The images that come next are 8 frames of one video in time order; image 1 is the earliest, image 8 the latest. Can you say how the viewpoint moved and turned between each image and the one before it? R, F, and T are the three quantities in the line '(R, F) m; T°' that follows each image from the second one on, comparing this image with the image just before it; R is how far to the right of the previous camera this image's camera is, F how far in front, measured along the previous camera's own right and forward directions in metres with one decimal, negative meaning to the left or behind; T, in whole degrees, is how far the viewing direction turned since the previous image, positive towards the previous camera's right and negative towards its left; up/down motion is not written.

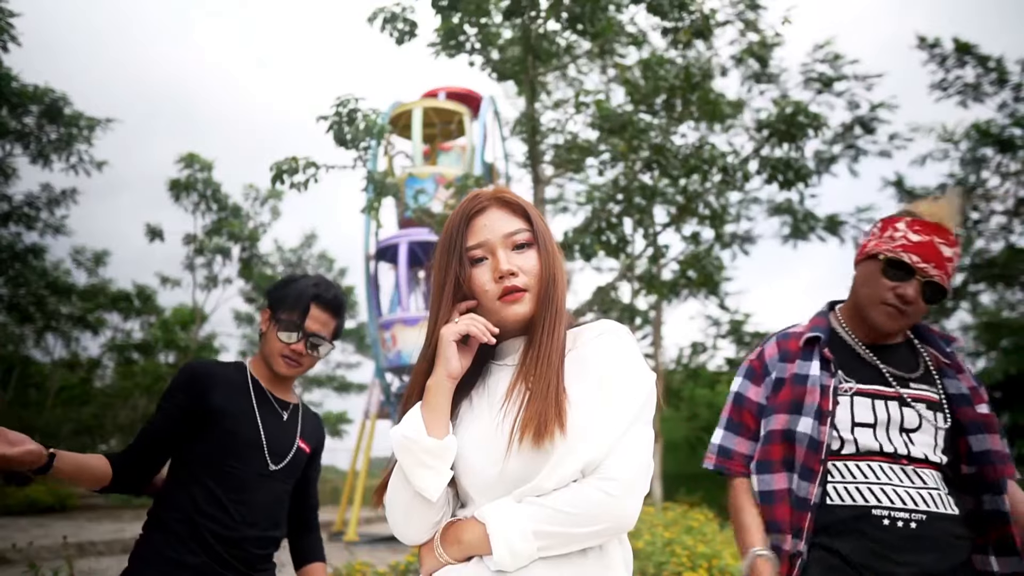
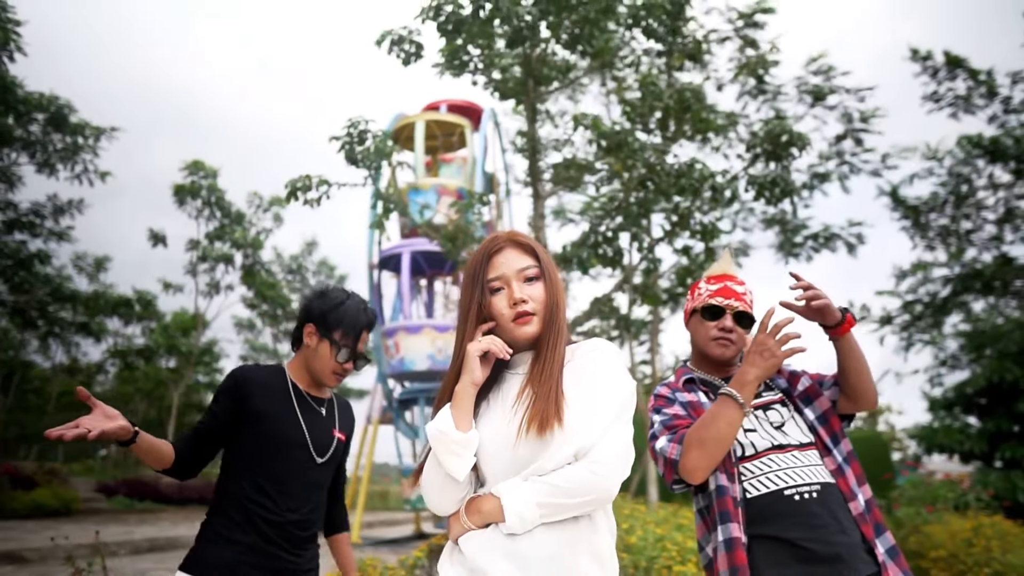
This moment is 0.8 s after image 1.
(0.0, -0.1) m; 0°
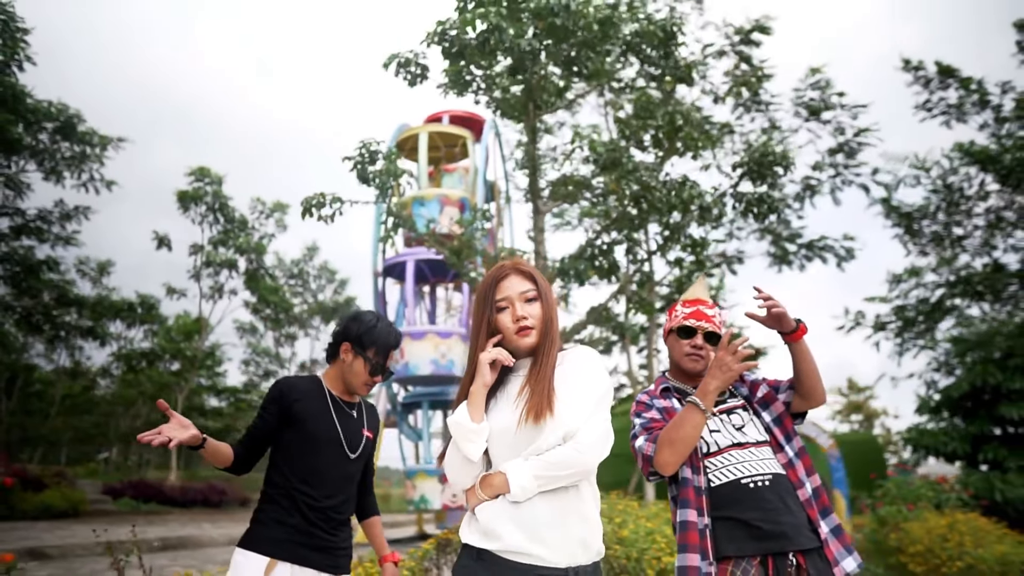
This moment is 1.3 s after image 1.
(0.0, -0.2) m; 0°
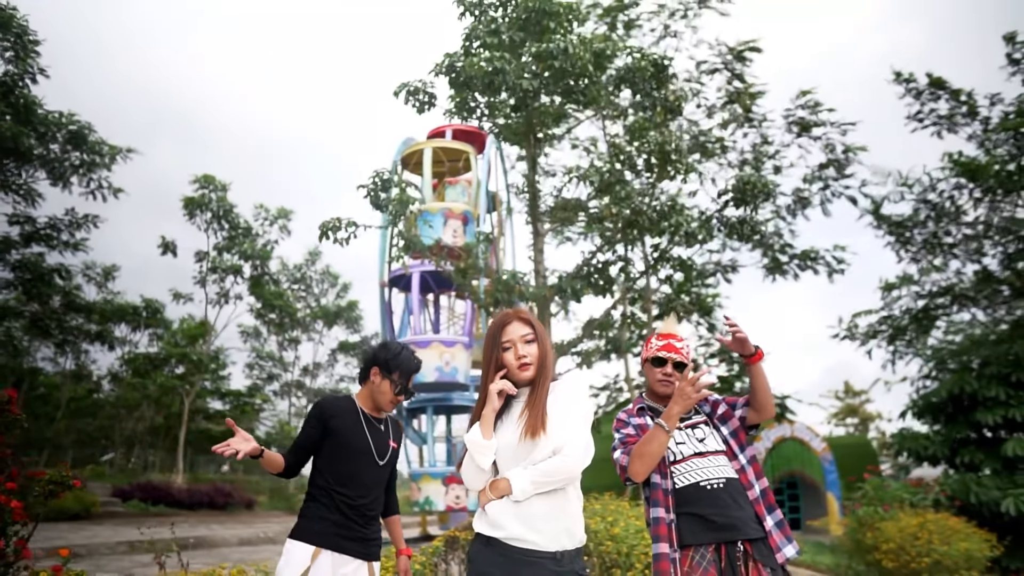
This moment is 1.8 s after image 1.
(0.0, -0.2) m; 0°
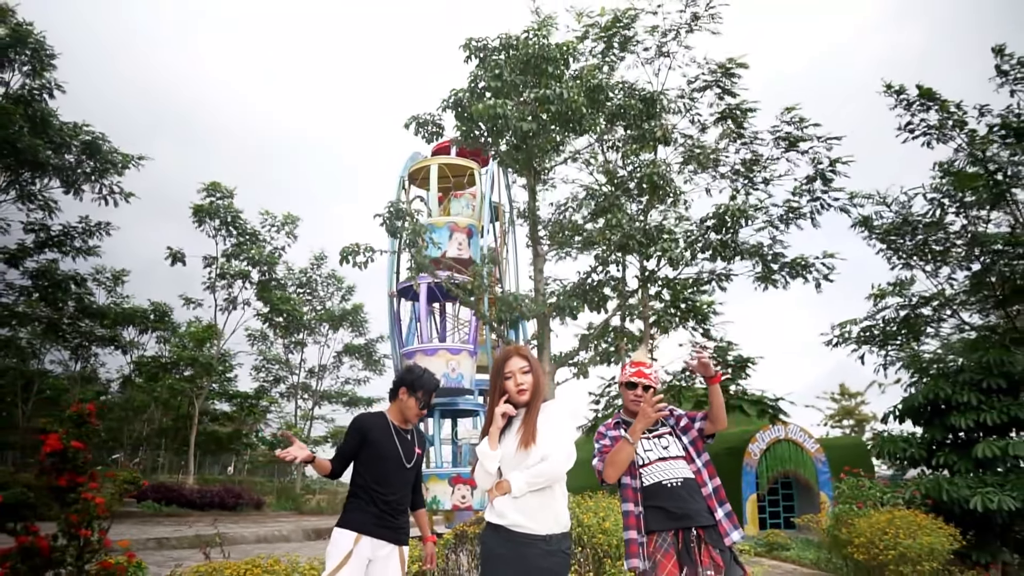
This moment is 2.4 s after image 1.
(0.0, -0.3) m; 0°
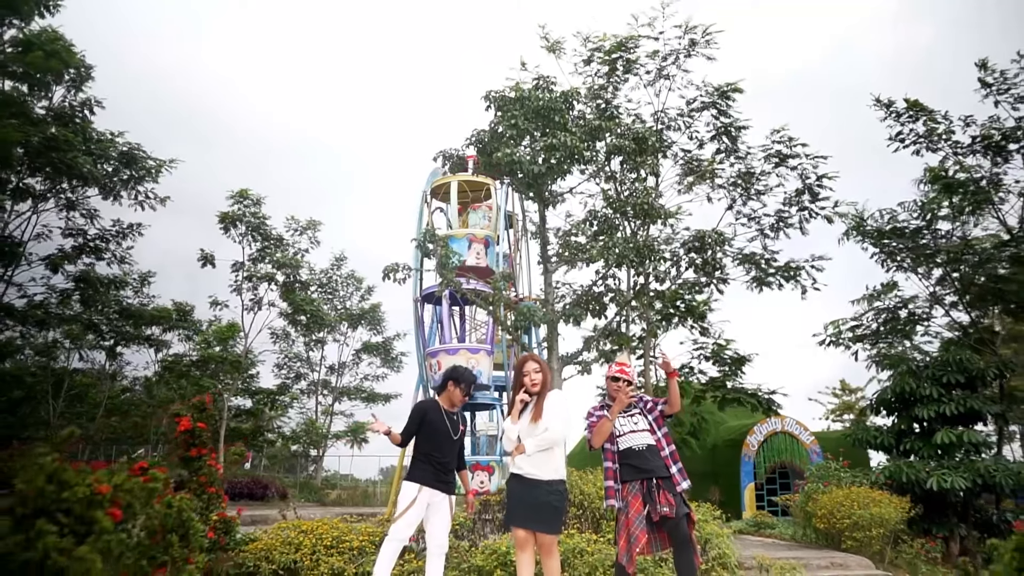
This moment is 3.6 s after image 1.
(0.0, -0.6) m; -1°
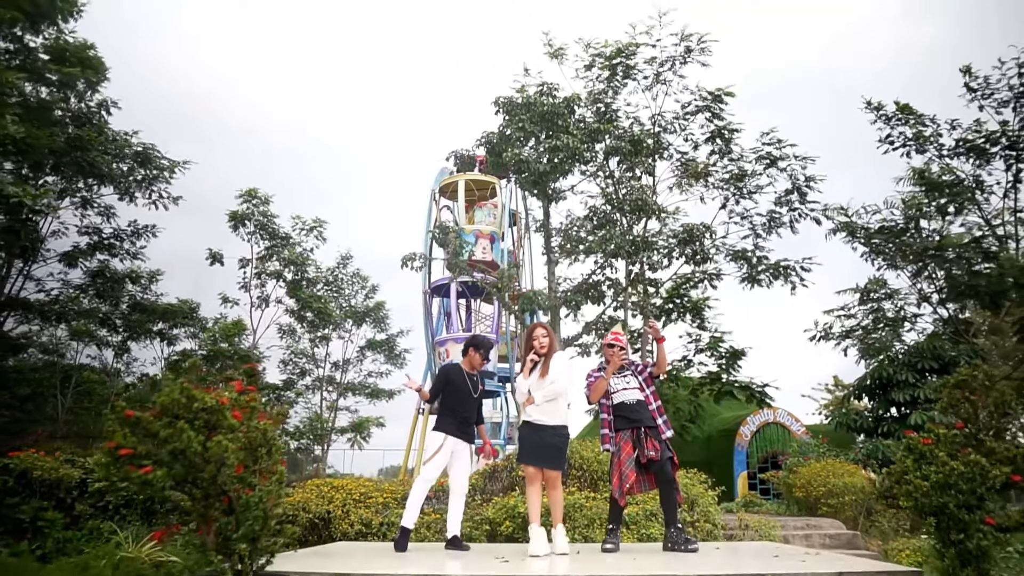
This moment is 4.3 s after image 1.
(0.0, -0.4) m; 0°
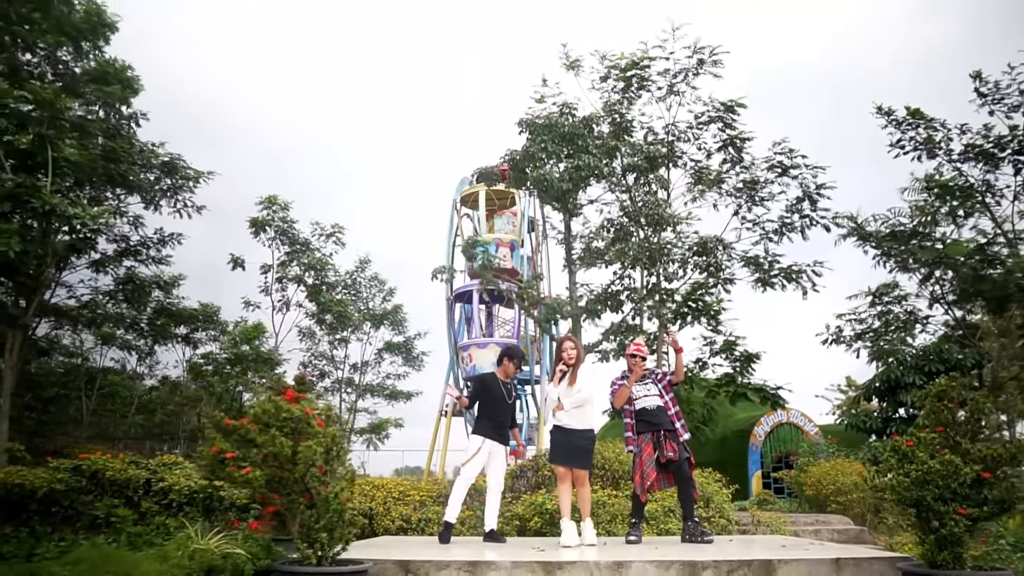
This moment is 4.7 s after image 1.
(-0.1, -0.3) m; -1°
